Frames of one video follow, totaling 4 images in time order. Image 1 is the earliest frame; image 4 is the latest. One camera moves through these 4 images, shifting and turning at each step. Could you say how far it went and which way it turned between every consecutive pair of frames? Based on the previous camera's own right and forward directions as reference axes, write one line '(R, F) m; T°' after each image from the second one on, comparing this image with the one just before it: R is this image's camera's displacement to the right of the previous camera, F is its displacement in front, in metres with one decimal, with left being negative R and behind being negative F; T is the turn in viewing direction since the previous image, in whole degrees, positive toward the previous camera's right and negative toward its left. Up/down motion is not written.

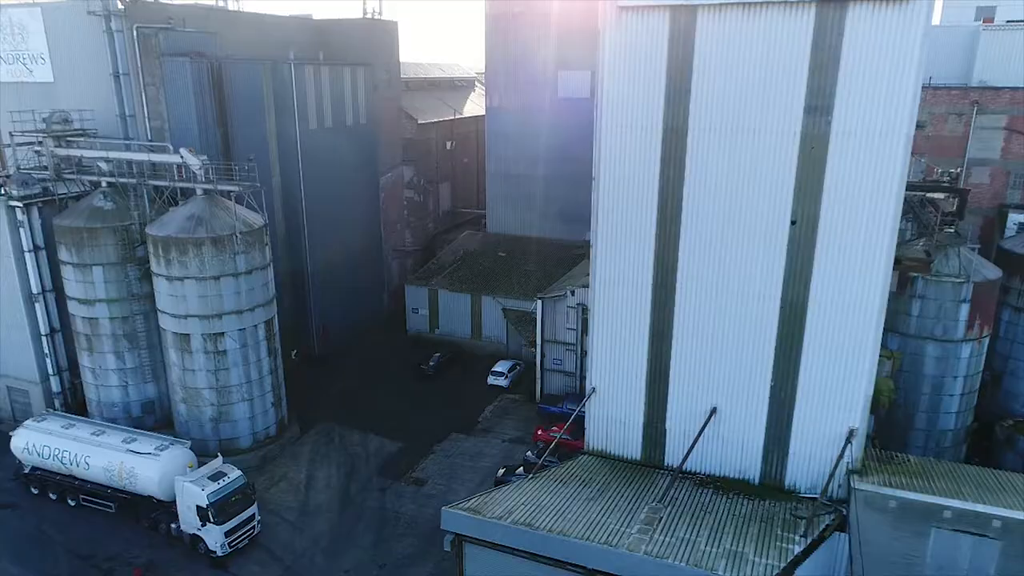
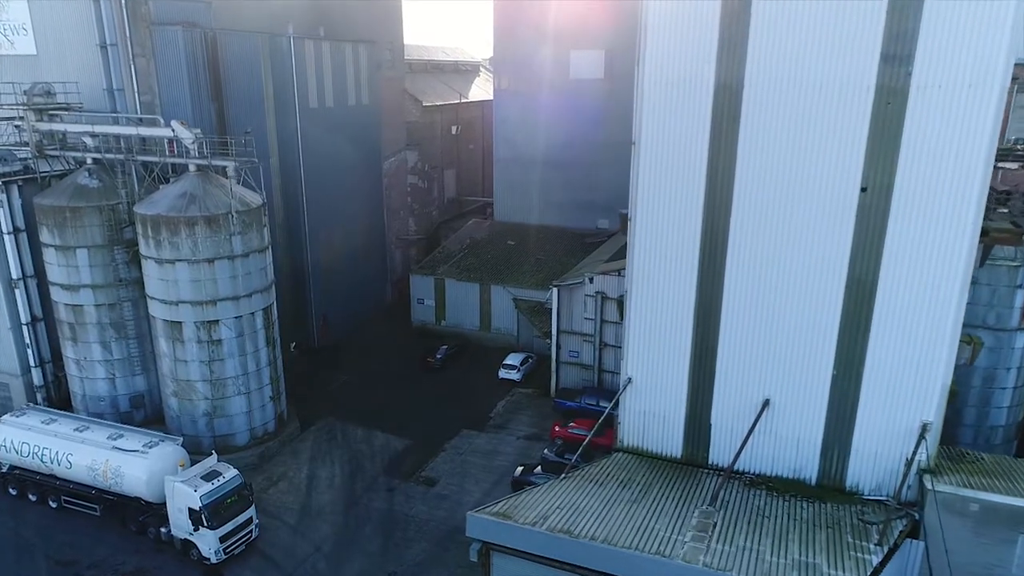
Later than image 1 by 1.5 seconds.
(-0.8, +1.9) m; 0°
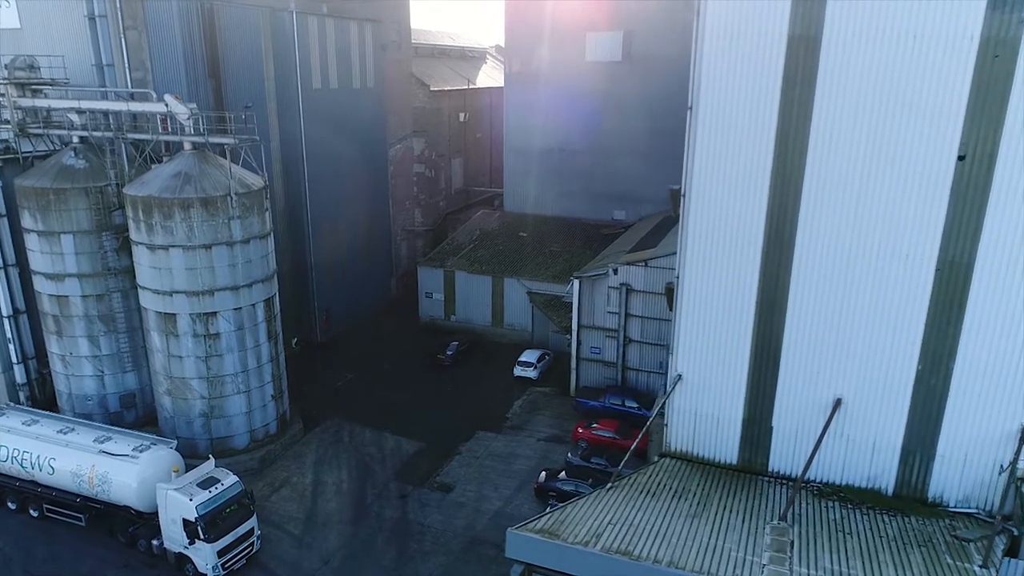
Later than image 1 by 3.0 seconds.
(-0.9, +1.9) m; 0°
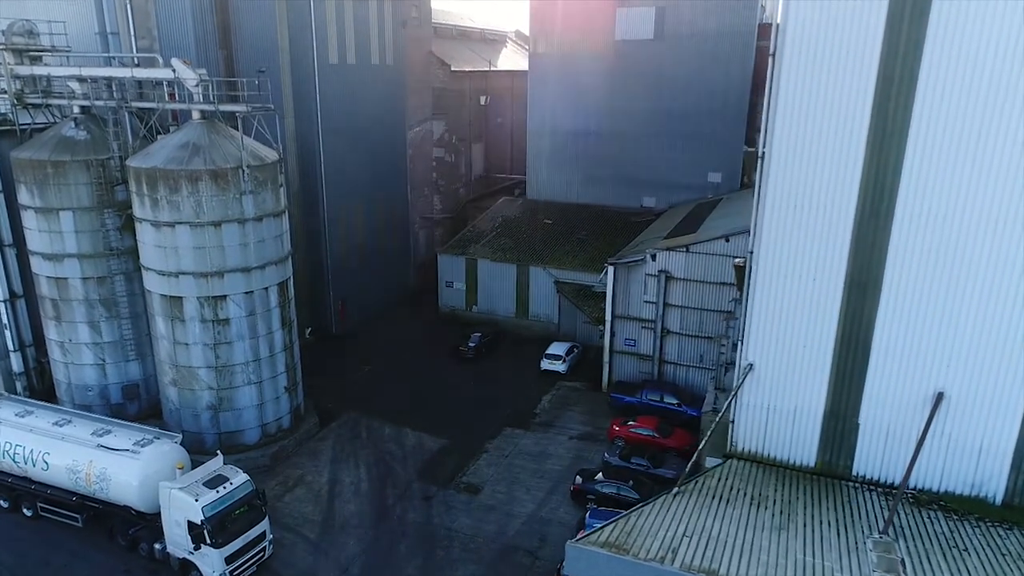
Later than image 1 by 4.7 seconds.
(-0.7, +1.9) m; -1°
